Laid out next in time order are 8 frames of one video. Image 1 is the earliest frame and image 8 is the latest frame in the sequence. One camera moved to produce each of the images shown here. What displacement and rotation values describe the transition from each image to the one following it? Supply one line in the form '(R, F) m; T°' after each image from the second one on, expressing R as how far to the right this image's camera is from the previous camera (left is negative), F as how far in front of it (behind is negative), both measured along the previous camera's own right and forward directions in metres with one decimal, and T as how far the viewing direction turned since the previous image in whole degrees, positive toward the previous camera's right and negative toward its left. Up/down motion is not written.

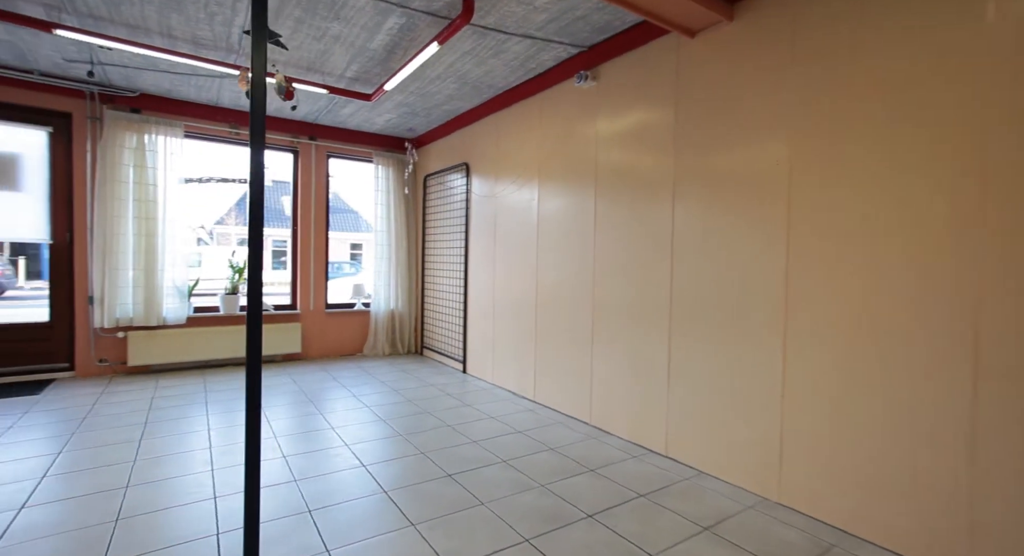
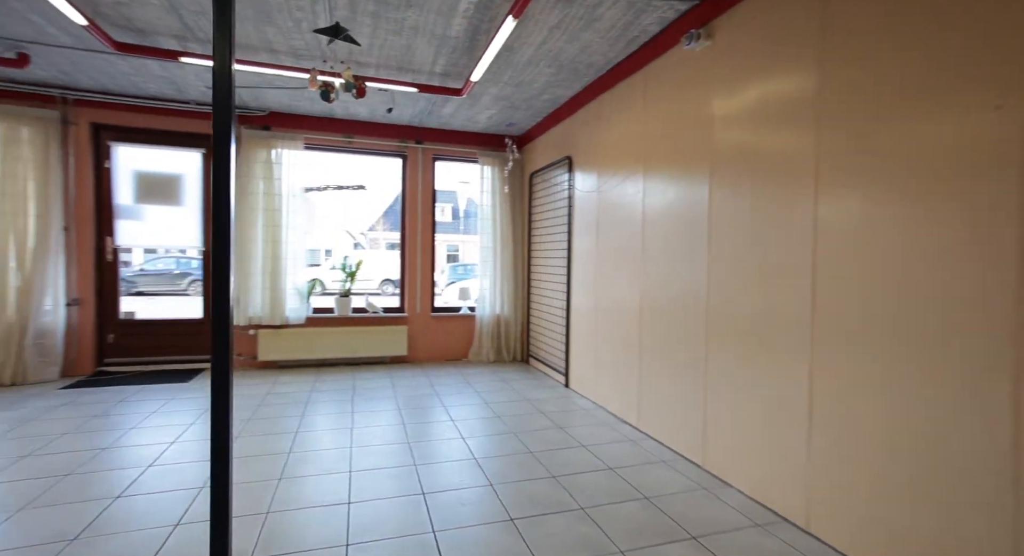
(+0.4, +0.5) m; -17°
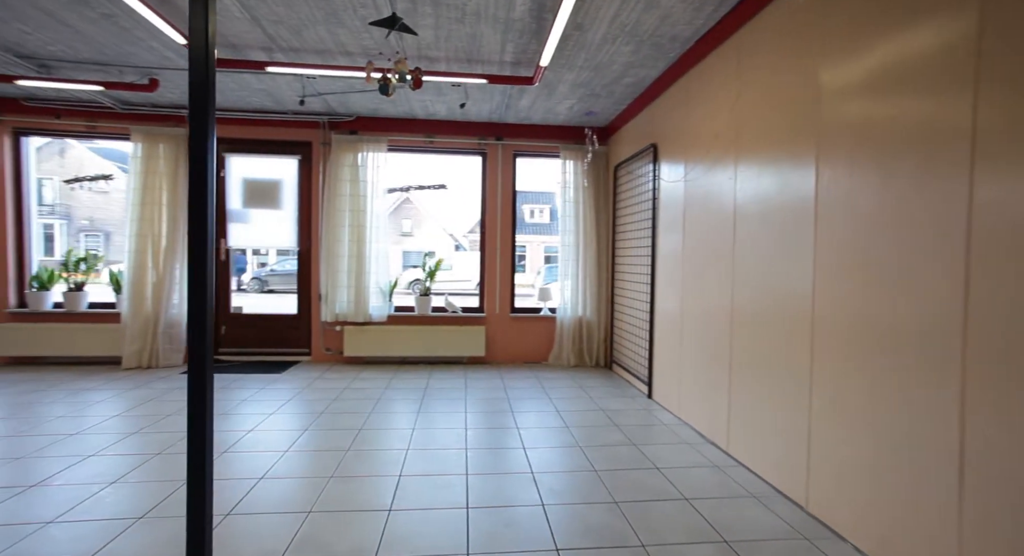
(+0.3, +0.3) m; -12°
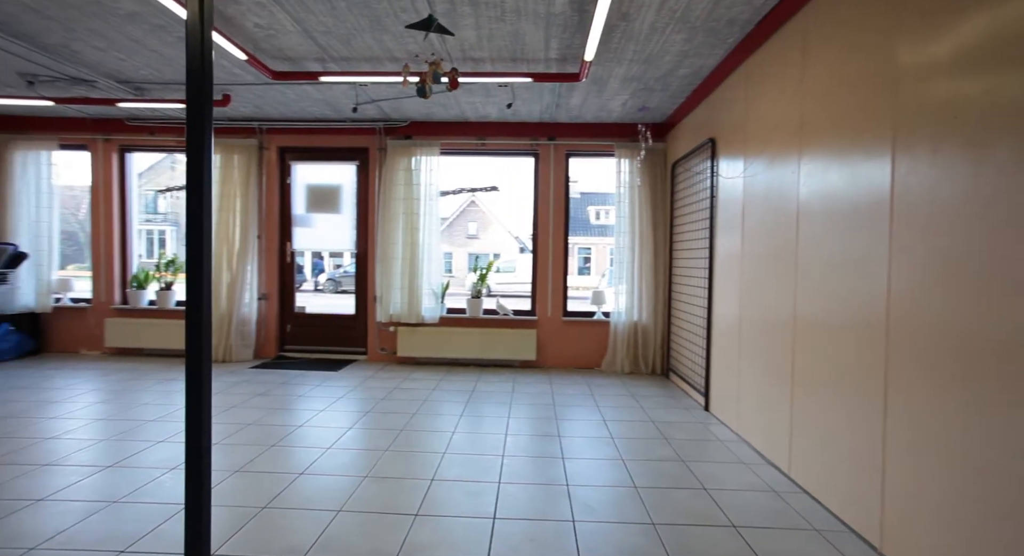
(+0.2, +0.1) m; -8°
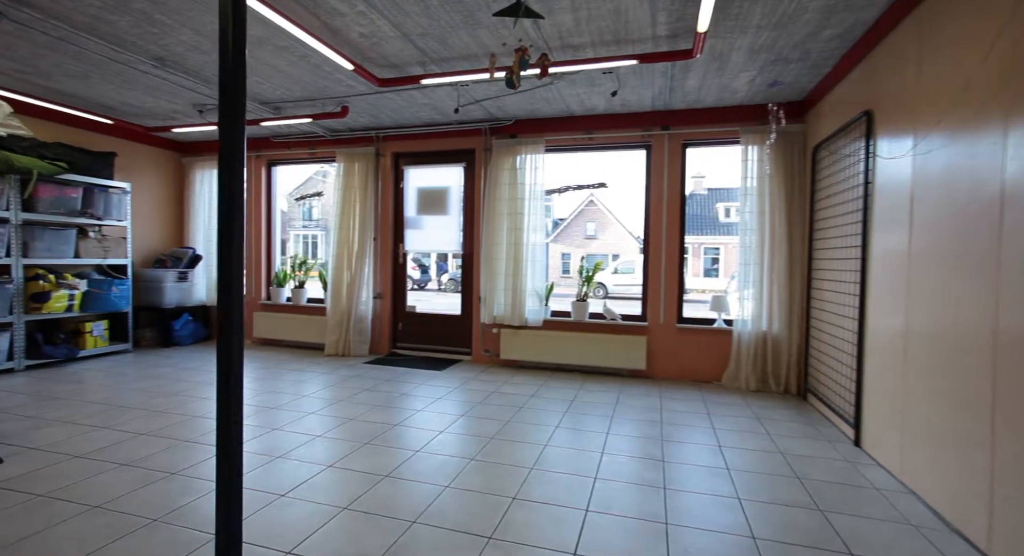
(+0.2, +0.2) m; -14°
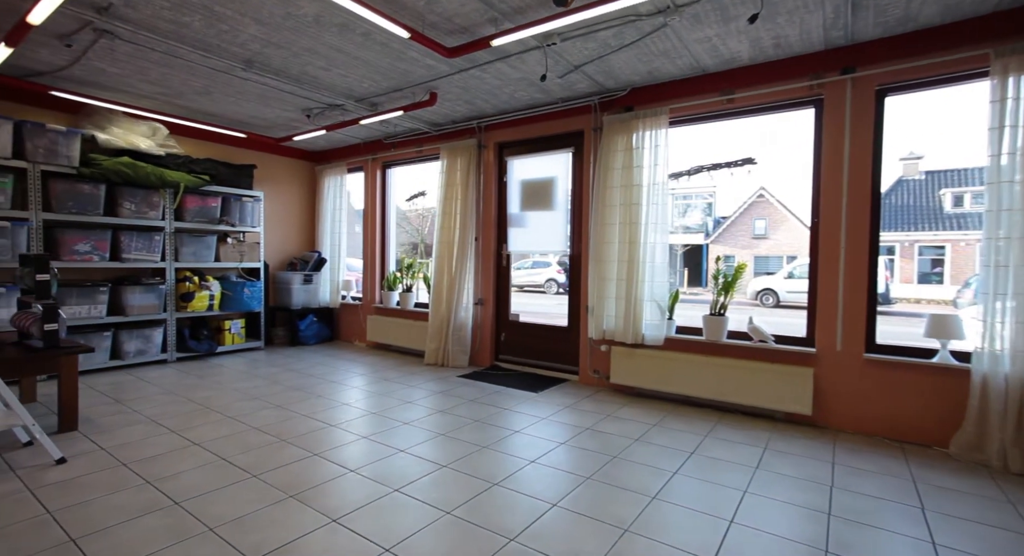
(+0.4, +0.9) m; -19°
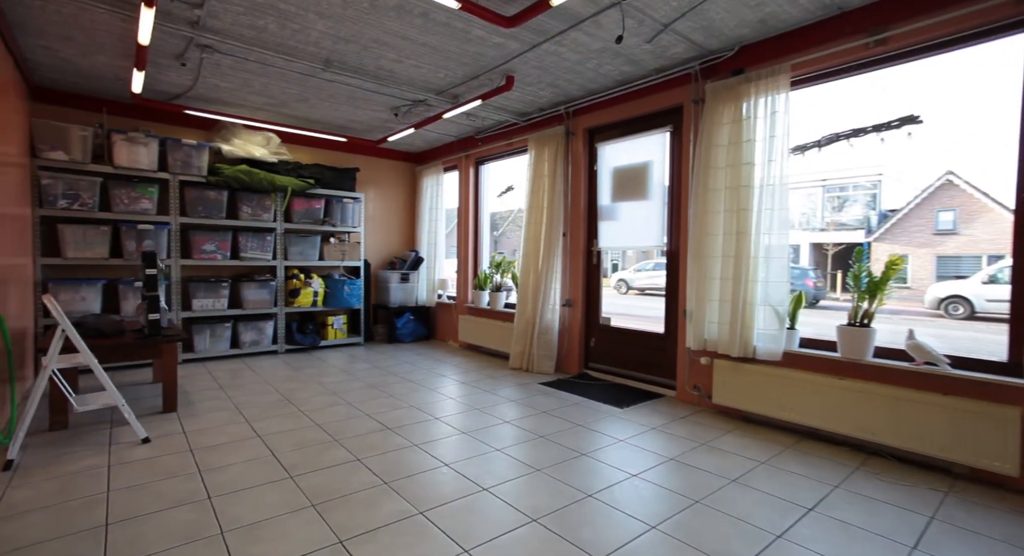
(+0.4, +0.5) m; -15°
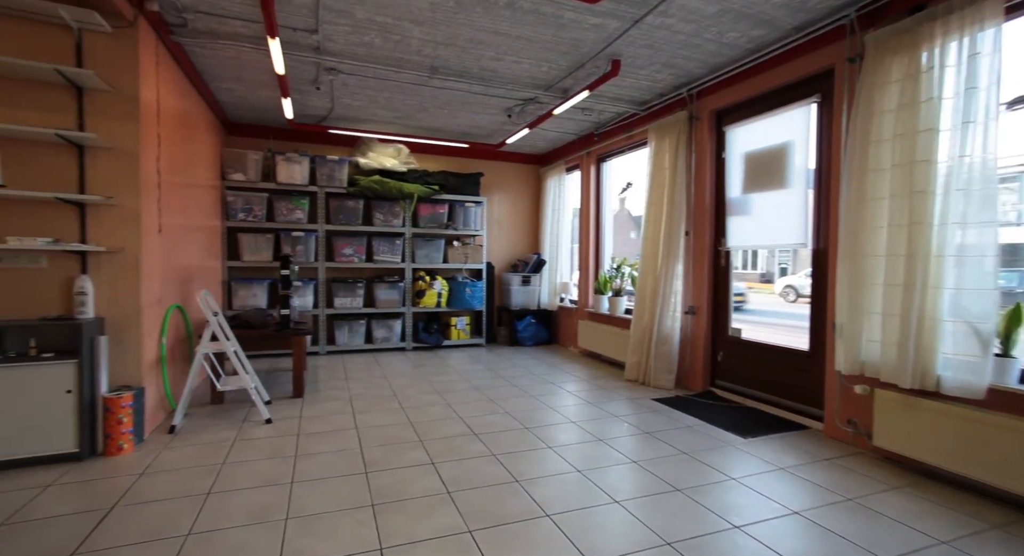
(+0.4, +0.3) m; -18°
